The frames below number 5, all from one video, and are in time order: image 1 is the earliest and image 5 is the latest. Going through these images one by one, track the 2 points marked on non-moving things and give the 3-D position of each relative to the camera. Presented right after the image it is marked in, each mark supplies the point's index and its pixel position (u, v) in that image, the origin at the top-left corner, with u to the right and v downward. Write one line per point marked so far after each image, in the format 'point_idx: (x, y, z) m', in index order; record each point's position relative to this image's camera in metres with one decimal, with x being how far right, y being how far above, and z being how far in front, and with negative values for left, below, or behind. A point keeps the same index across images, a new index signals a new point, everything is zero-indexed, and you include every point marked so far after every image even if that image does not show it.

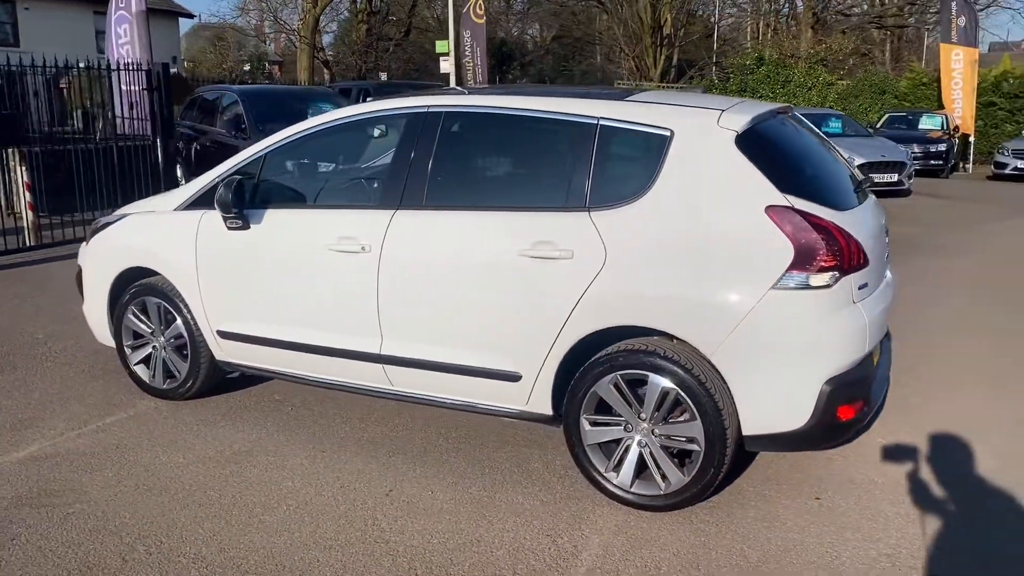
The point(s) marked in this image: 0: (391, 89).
0: (-2.3, +3.8, +15.4) m
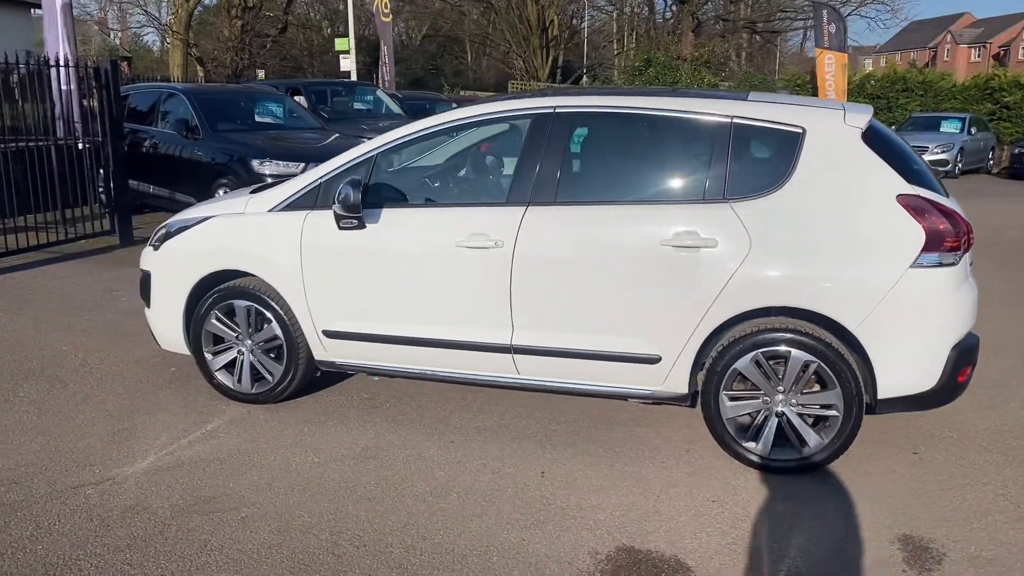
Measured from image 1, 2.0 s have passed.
0: (-3.6, +3.7, +15.1) m
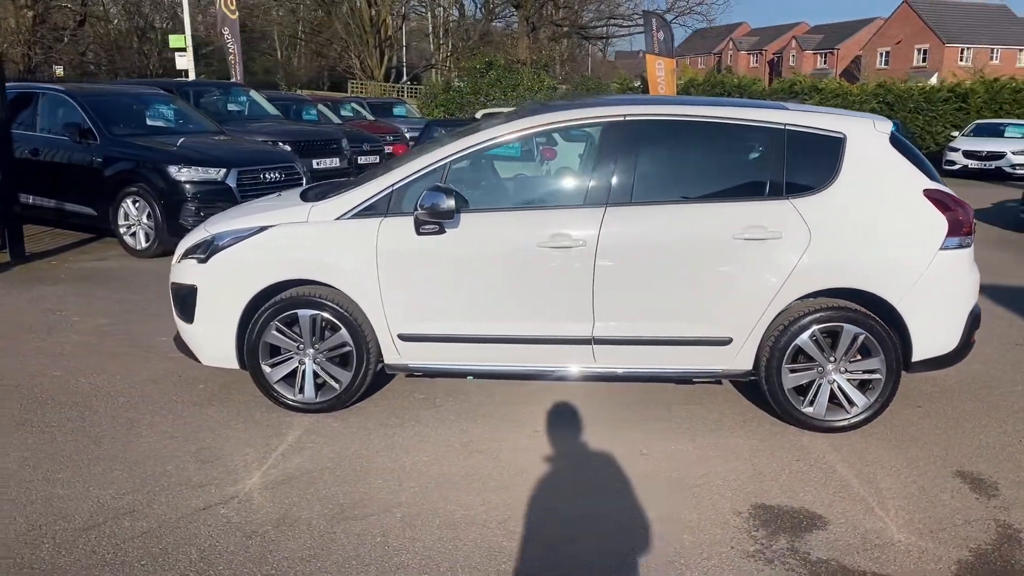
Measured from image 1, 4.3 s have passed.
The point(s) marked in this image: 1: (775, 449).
0: (-5.7, +3.5, +14.4) m
1: (+1.4, -0.9, +4.4) m
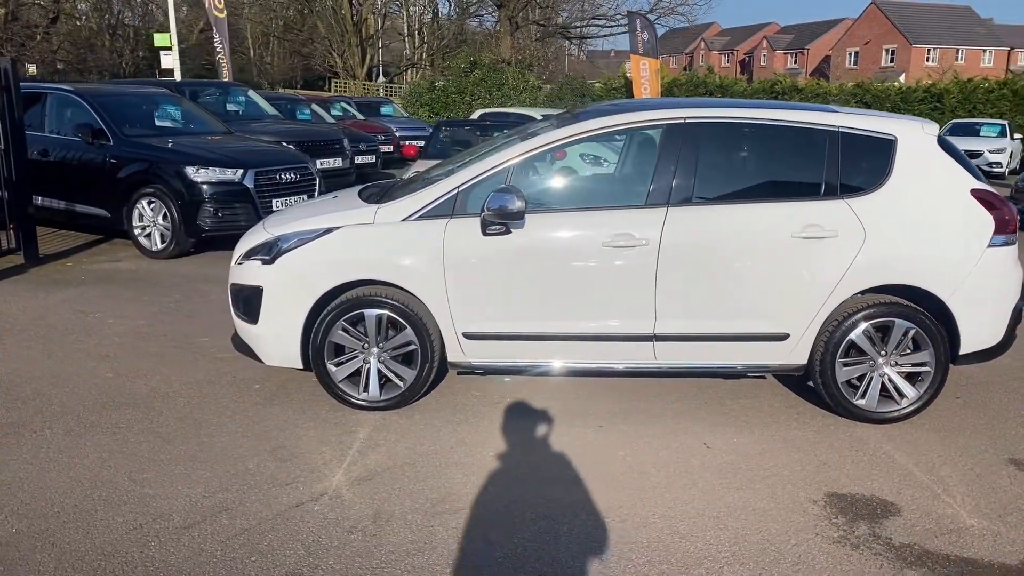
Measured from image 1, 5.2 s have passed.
0: (-5.7, +3.5, +14.3) m
1: (+1.8, -0.9, +4.6) m
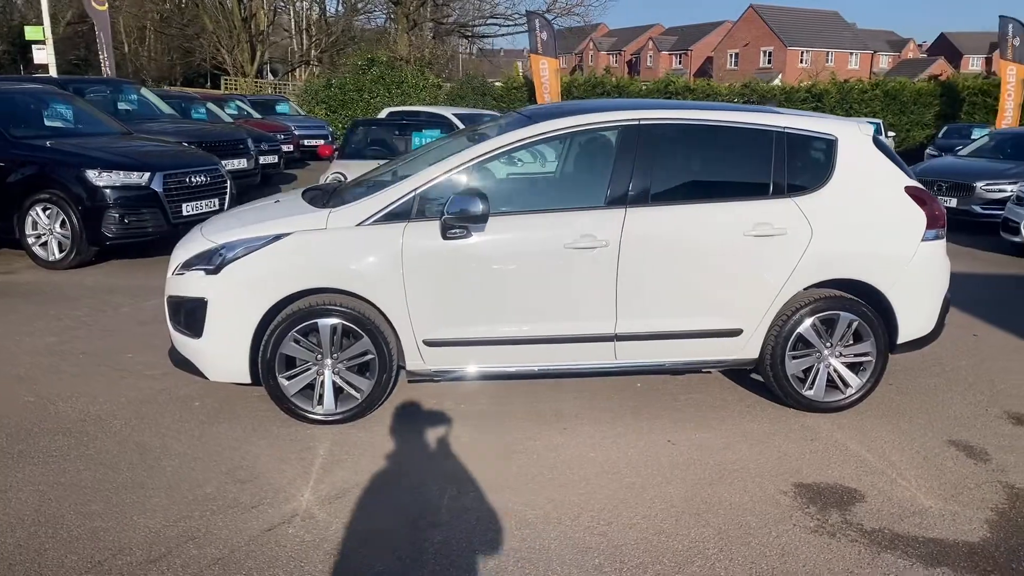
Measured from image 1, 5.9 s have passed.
0: (-7.2, +3.3, +13.4) m
1: (+1.6, -0.8, +4.7) m
